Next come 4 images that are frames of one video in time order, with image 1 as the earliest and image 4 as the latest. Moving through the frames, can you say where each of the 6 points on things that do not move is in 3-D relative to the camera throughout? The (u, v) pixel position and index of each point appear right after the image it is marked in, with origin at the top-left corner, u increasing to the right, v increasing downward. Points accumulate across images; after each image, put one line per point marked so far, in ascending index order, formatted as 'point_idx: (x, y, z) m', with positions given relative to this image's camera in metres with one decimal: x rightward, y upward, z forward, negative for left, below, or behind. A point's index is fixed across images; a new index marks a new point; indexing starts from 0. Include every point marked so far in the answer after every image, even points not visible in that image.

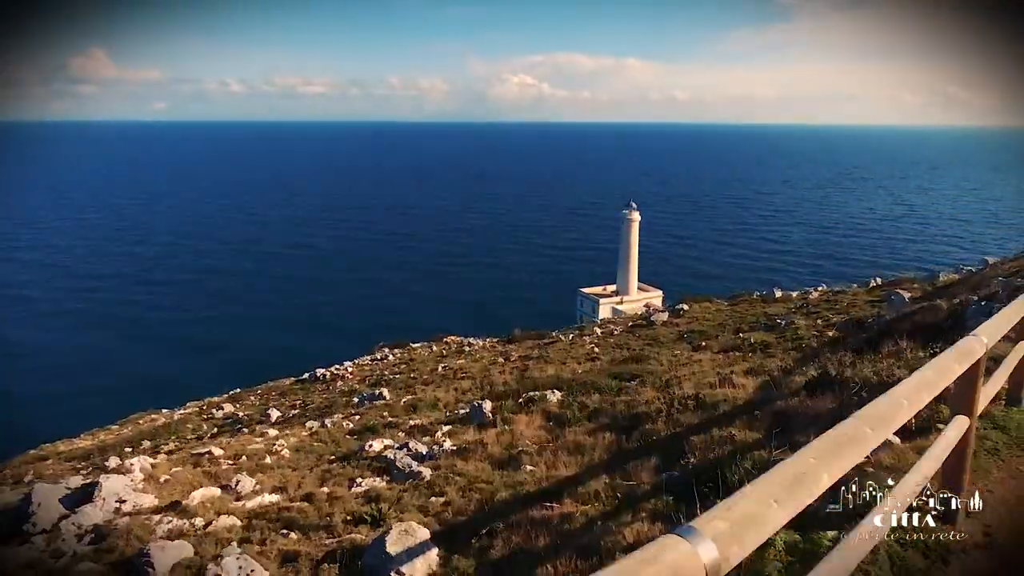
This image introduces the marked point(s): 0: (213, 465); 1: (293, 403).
0: (-3.8, -2.2, +7.5) m
1: (-6.7, -3.5, +18.4) m
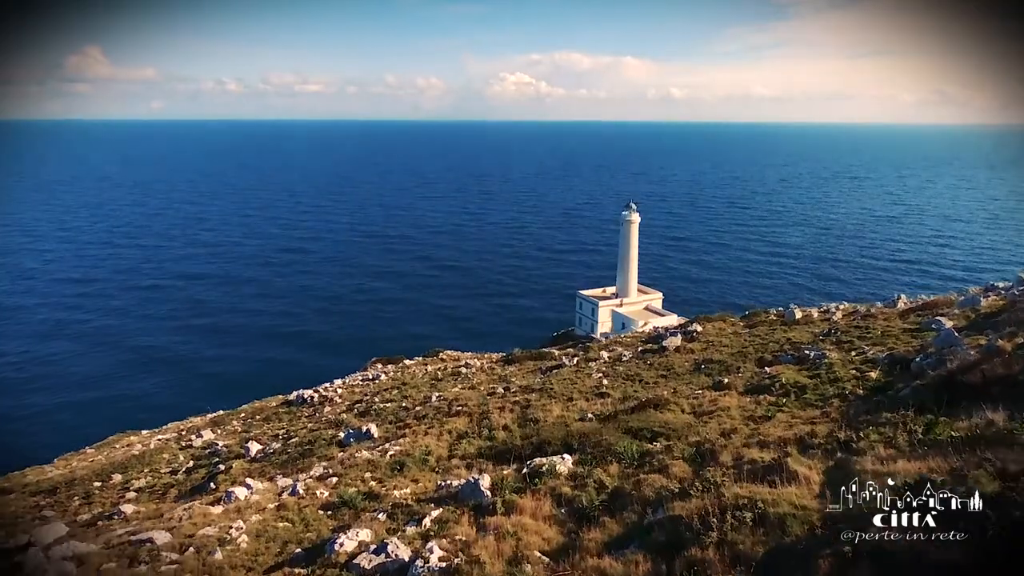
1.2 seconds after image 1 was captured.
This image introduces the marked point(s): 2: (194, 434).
0: (-3.7, -2.8, +6.2) m
1: (-6.7, -4.1, +17.0) m
2: (-10.4, -4.8, +19.6) m
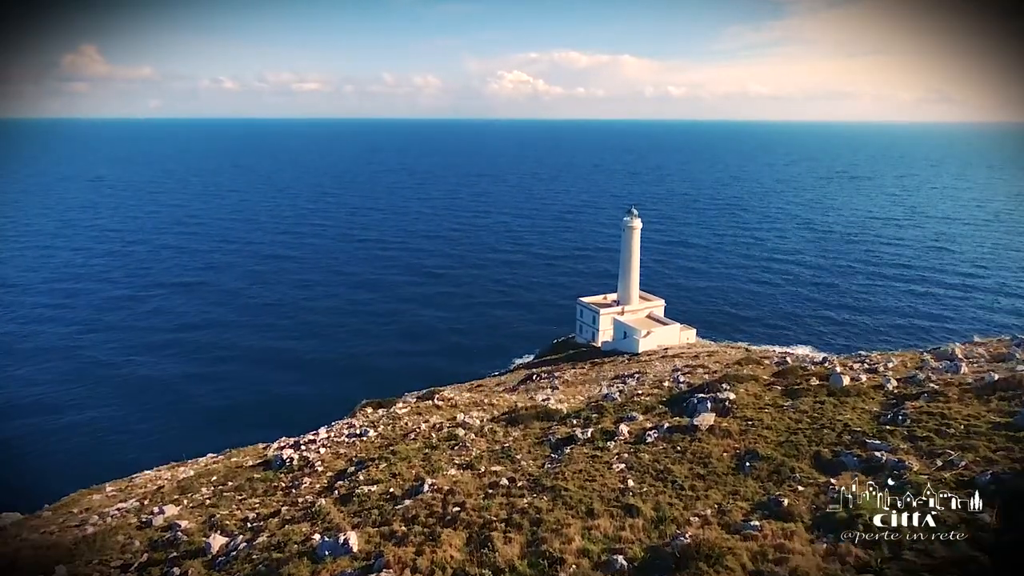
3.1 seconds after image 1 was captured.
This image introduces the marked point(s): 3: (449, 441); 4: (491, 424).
0: (-3.6, -4.4, +4.1) m
1: (-6.6, -5.6, +14.9) m
2: (-10.3, -6.3, +17.4) m
3: (-1.8, -4.3, +16.7) m
4: (-0.6, -4.0, +17.8) m
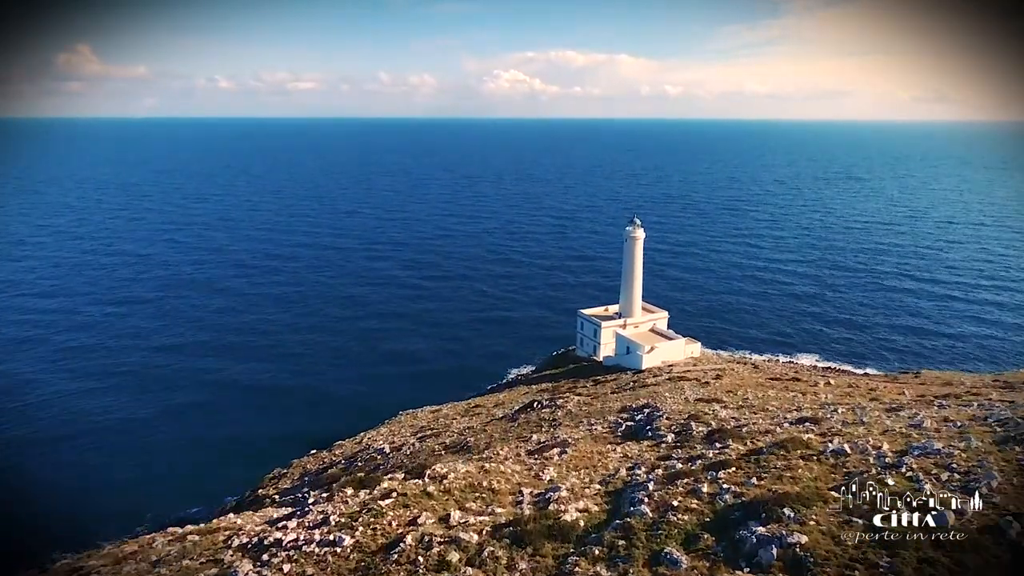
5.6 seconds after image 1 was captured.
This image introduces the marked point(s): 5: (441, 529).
0: (-3.4, -6.5, +0.8) m
1: (-6.5, -7.7, +11.6) m
2: (-10.1, -8.4, +14.1) m
3: (-1.6, -6.3, +13.4) m
4: (-0.5, -6.1, +14.5) m
5: (-1.9, -6.4, +16.1) m
